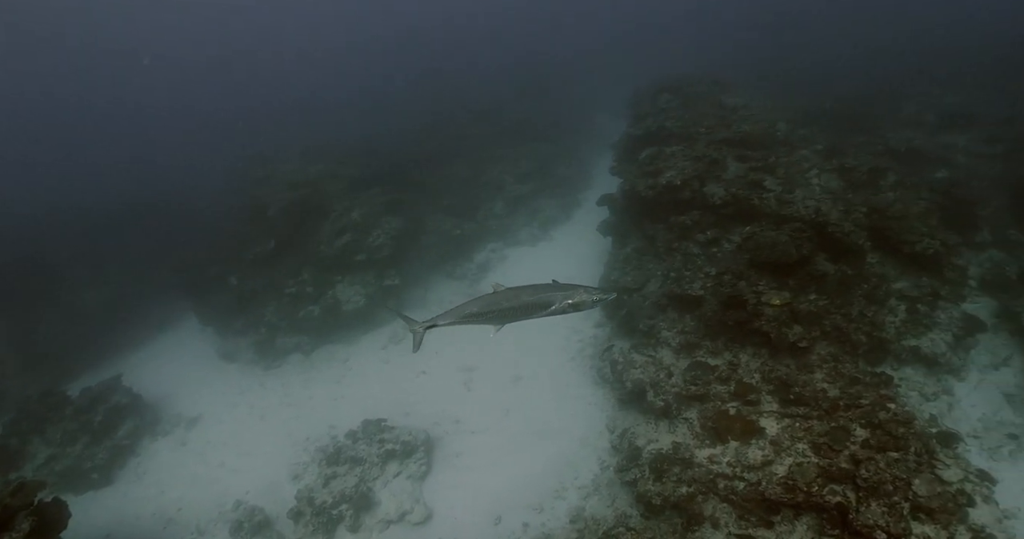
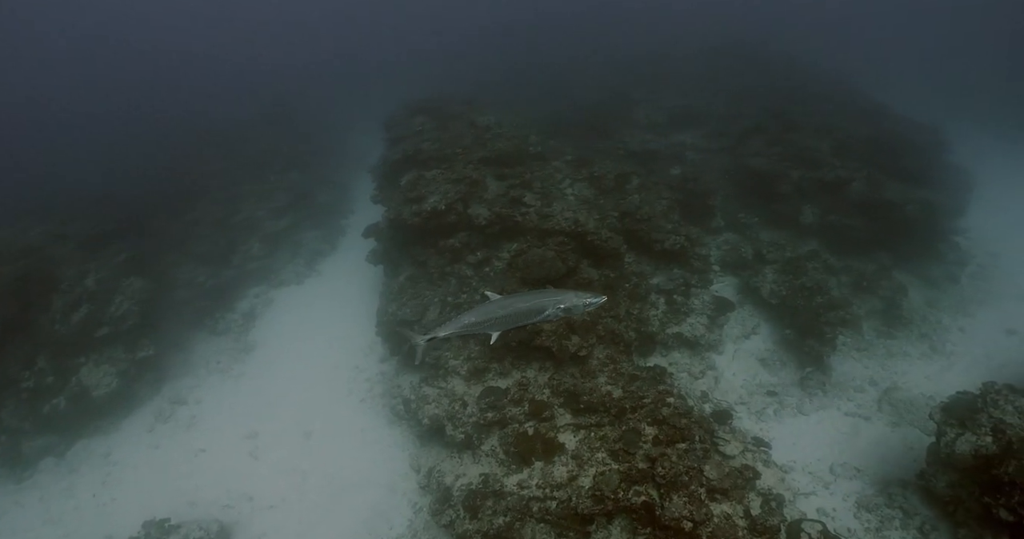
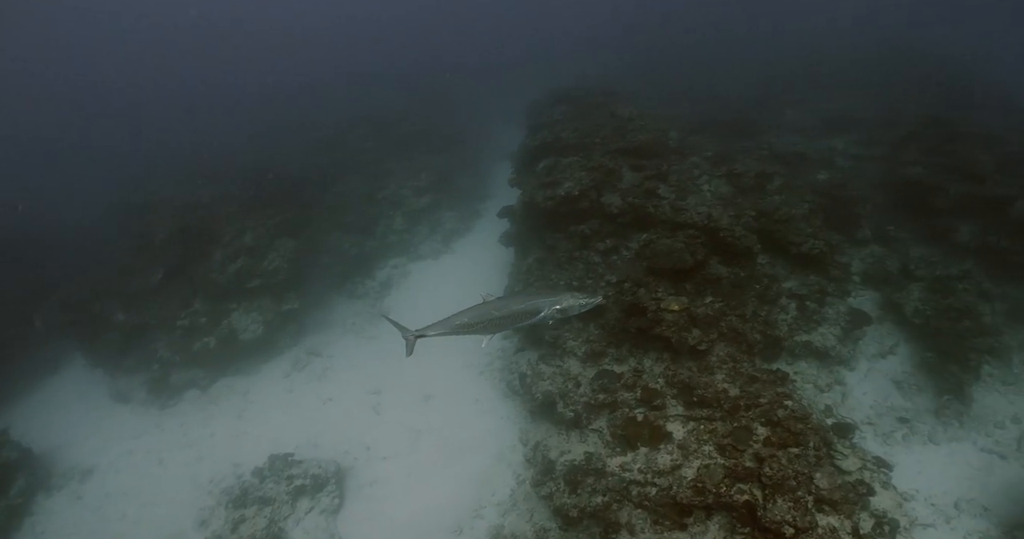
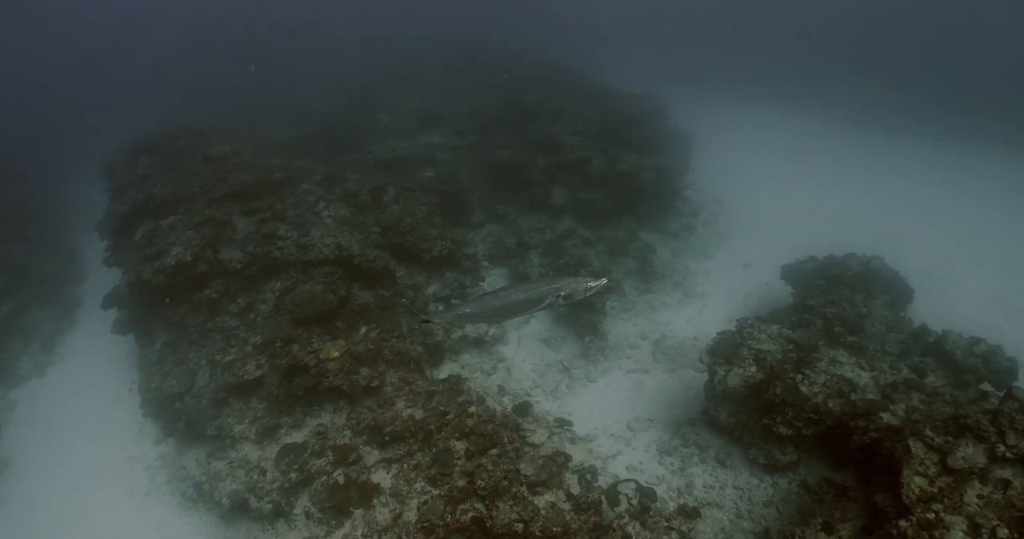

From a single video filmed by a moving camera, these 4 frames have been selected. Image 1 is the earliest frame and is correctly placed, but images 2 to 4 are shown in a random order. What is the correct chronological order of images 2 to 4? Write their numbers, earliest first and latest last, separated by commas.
3, 2, 4
